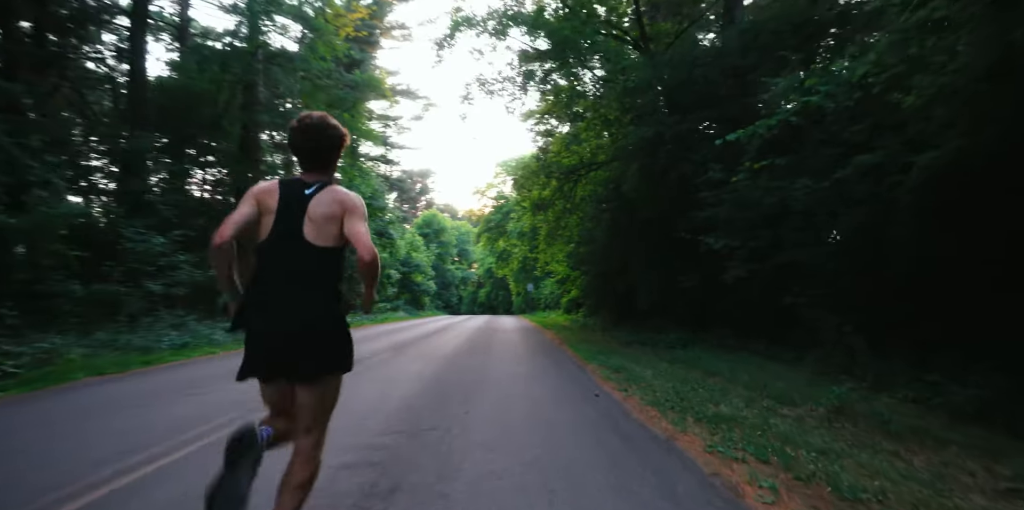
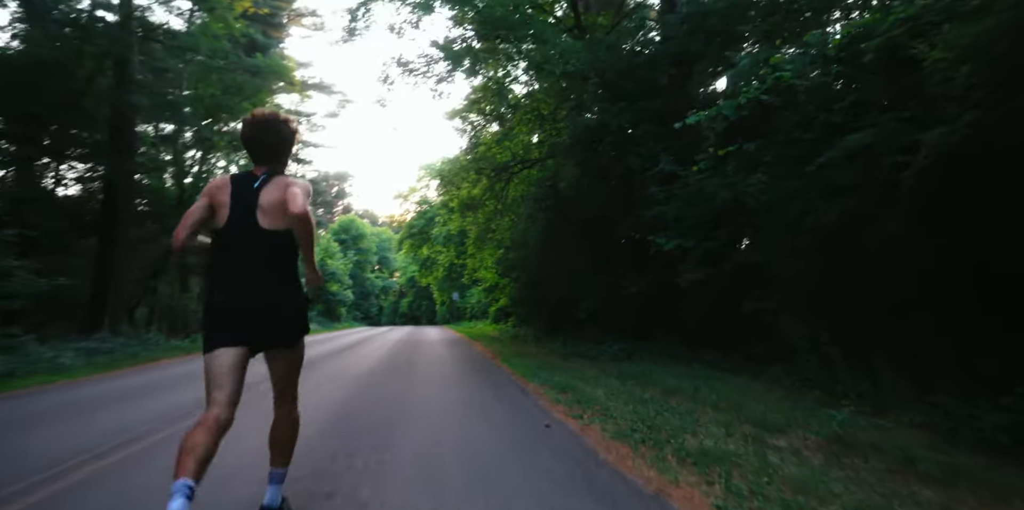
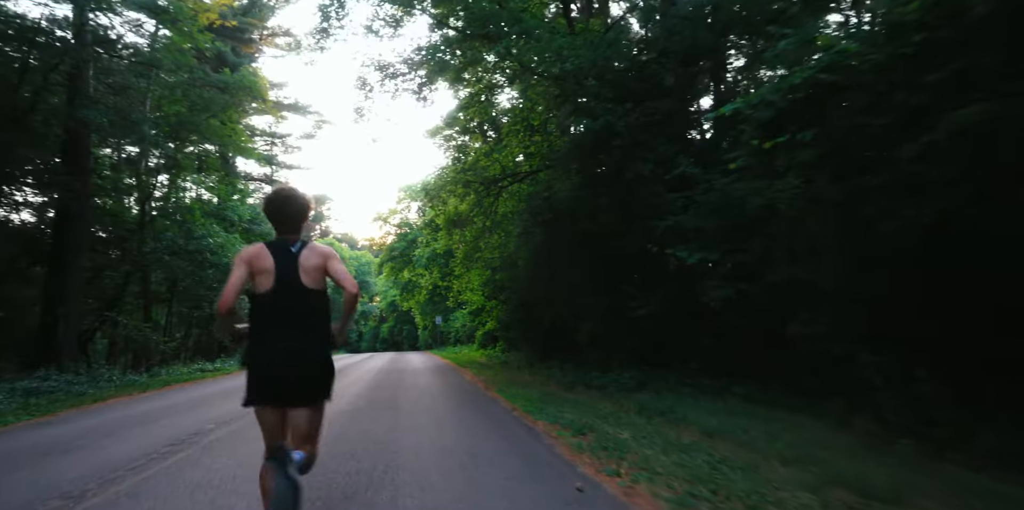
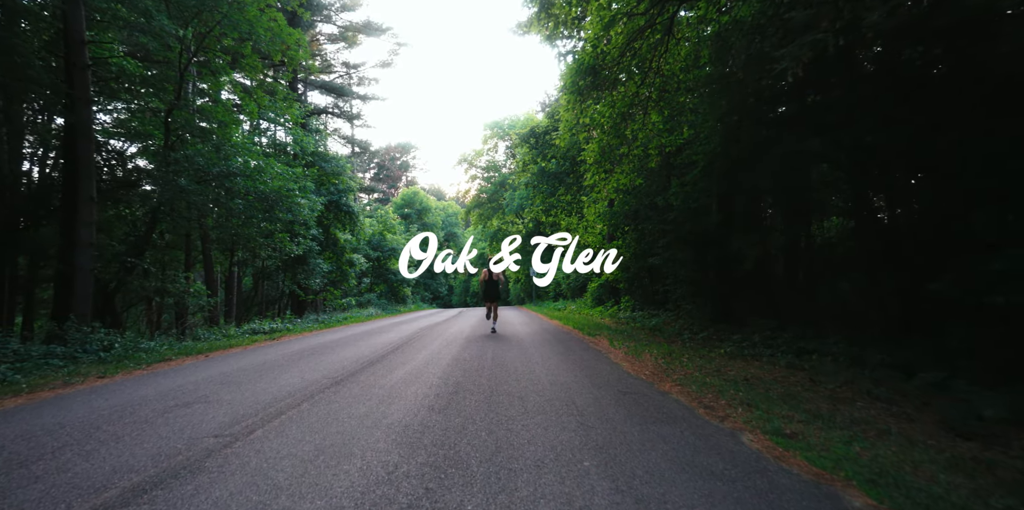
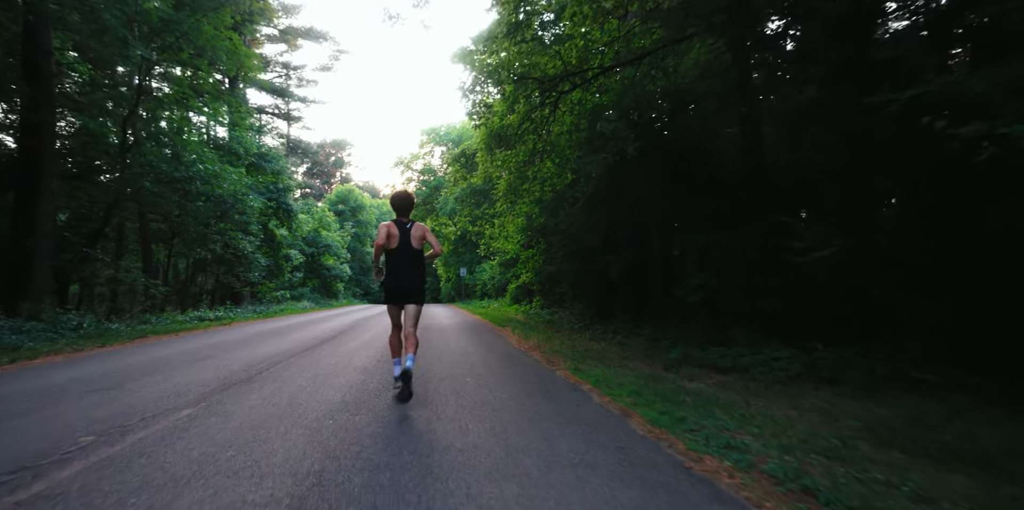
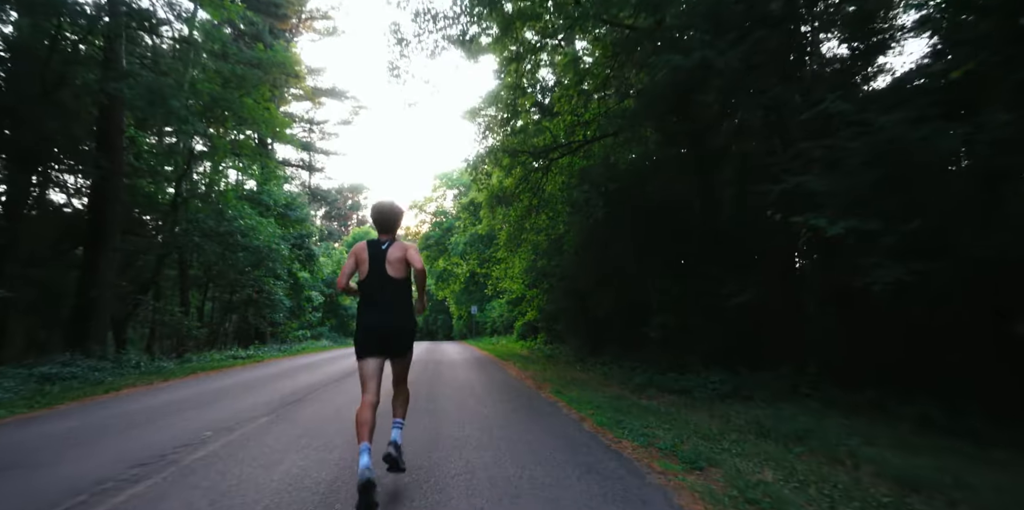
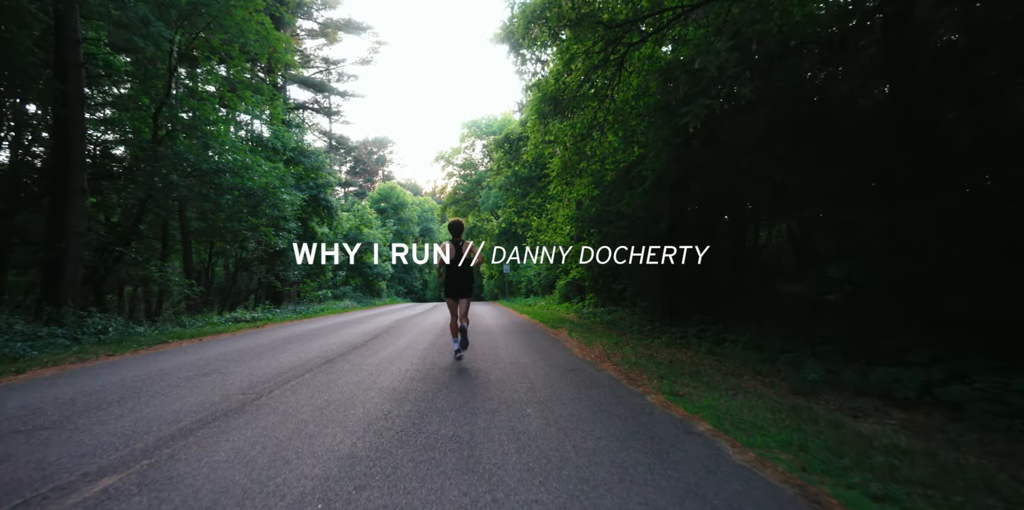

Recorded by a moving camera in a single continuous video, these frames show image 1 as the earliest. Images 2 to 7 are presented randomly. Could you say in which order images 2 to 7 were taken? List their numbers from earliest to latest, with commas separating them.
2, 3, 6, 5, 7, 4
